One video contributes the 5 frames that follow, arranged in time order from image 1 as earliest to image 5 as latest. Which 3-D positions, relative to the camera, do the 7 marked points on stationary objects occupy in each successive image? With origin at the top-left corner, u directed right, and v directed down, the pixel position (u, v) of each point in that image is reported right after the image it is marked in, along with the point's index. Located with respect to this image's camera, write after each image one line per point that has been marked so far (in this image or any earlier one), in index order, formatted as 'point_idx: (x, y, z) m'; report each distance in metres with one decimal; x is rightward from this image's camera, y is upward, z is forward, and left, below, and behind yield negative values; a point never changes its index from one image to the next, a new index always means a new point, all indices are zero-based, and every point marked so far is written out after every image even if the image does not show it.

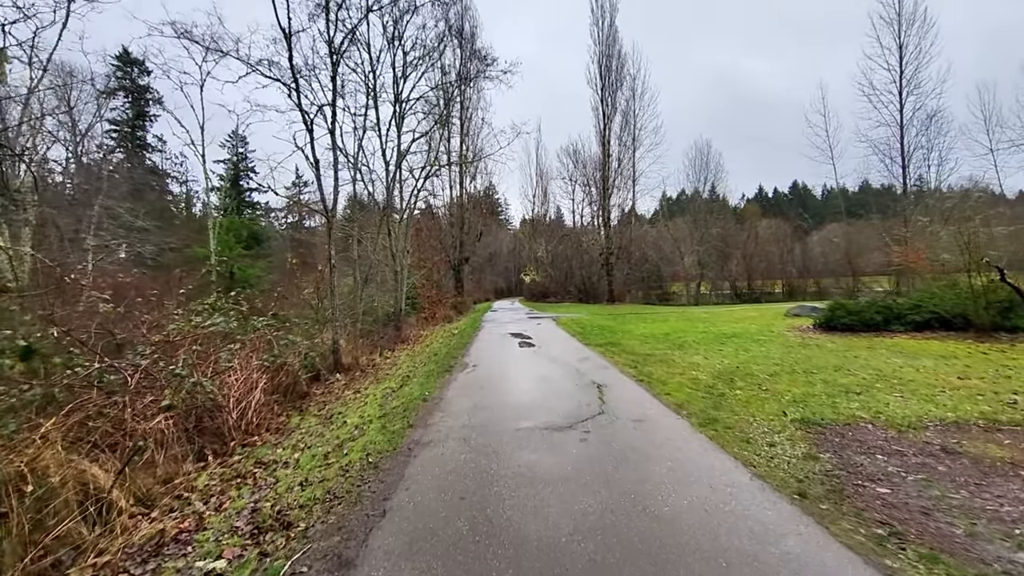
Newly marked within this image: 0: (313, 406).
0: (-2.6, -1.6, +7.8) m
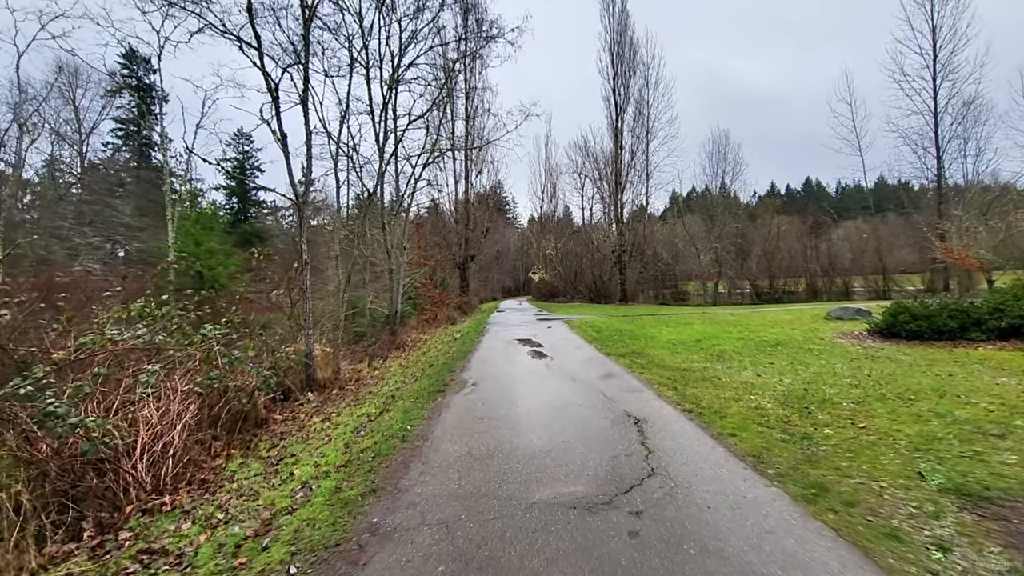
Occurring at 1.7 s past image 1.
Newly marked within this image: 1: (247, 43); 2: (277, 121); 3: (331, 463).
0: (-2.6, -1.6, +6.1) m
1: (-3.9, +3.6, +8.6) m
2: (-3.4, +2.4, +8.4) m
3: (-1.5, -1.4, +4.8) m
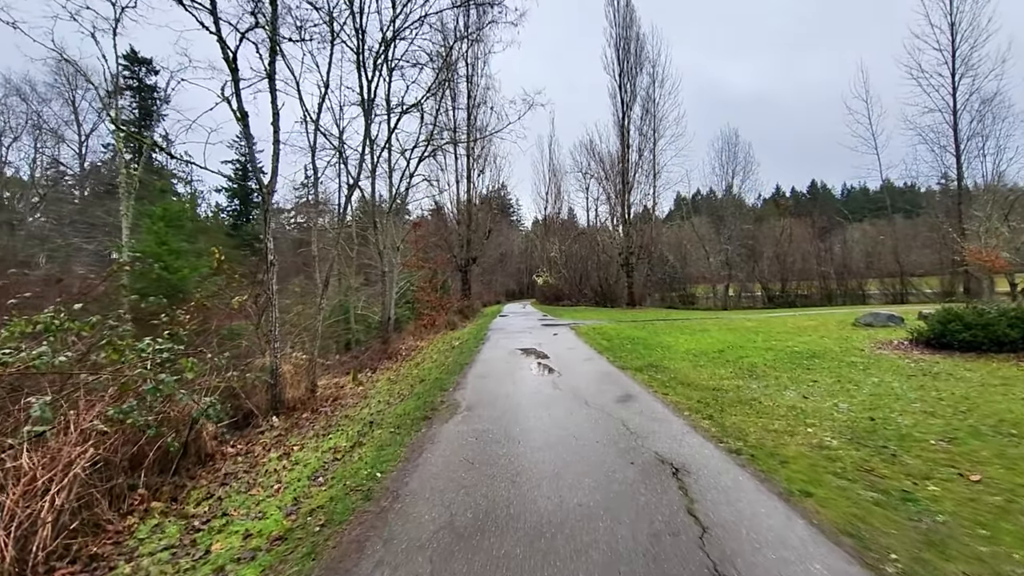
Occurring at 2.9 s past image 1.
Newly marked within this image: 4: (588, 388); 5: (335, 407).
0: (-2.6, -1.6, +4.9) m
1: (-3.9, +3.5, +7.4) m
2: (-3.4, +2.3, +7.2) m
3: (-1.5, -1.5, +3.6) m
4: (+1.0, -1.3, +7.4) m
5: (-2.4, -1.6, +7.8) m
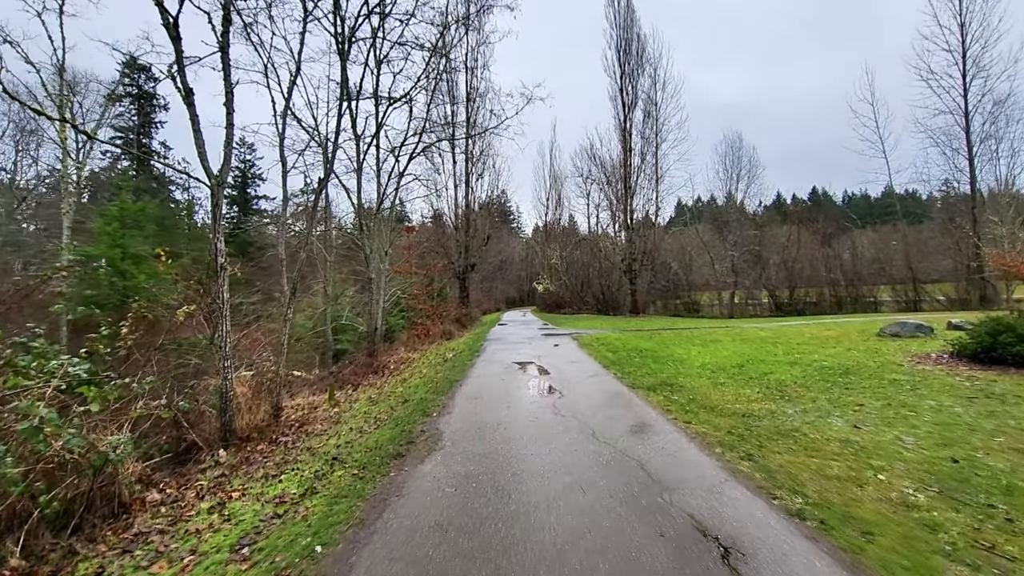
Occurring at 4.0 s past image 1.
0: (-2.6, -1.7, +3.7) m
1: (-4.0, +3.4, +6.4) m
2: (-3.4, +2.2, +6.1) m
3: (-1.6, -1.5, +2.5) m
4: (+0.9, -1.3, +6.3) m
5: (-2.4, -1.7, +6.7) m
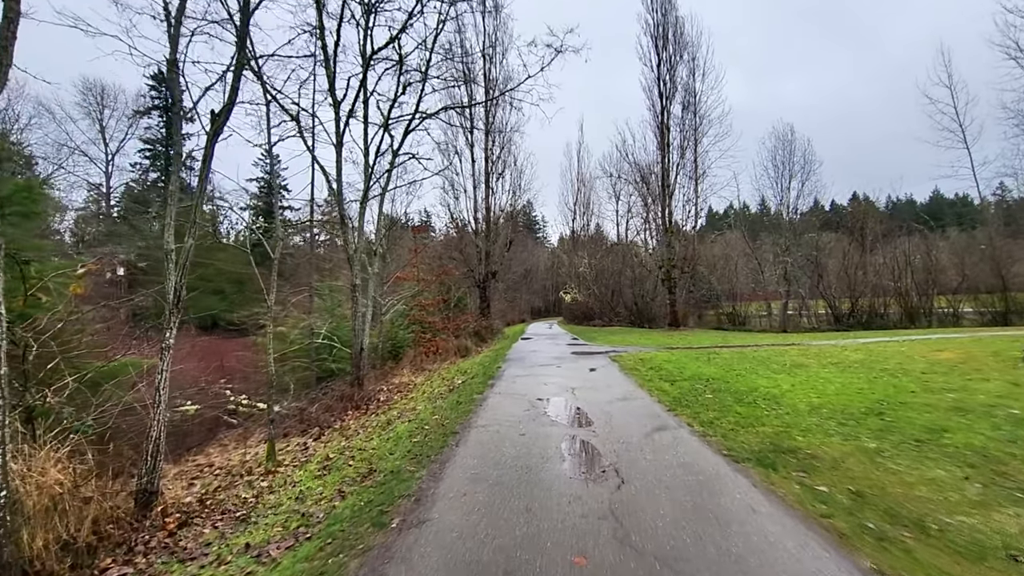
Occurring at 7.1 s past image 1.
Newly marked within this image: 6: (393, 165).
0: (-2.6, -1.7, +0.7) m
1: (-3.8, +3.4, +3.5) m
2: (-3.3, +2.2, +3.2) m
3: (-1.6, -1.5, -0.6) m
4: (+1.0, -1.4, +3.1) m
5: (-2.3, -1.7, +3.7) m
6: (-2.3, +2.4, +11.8) m
